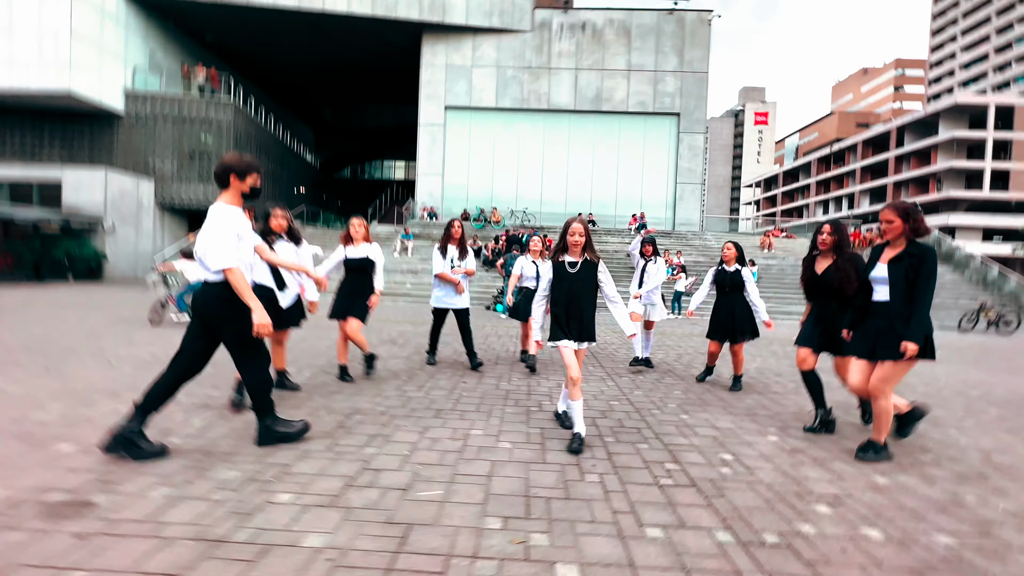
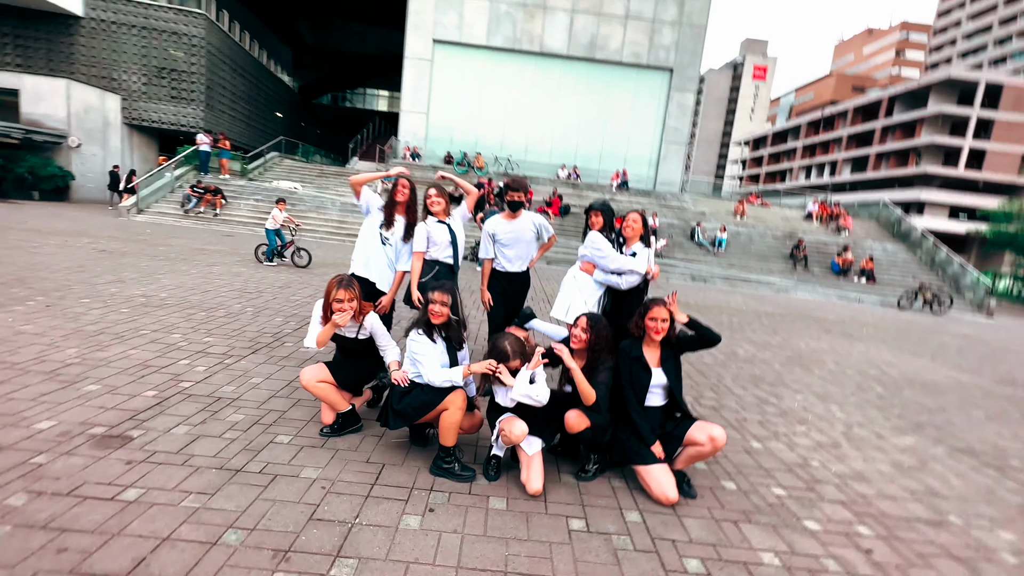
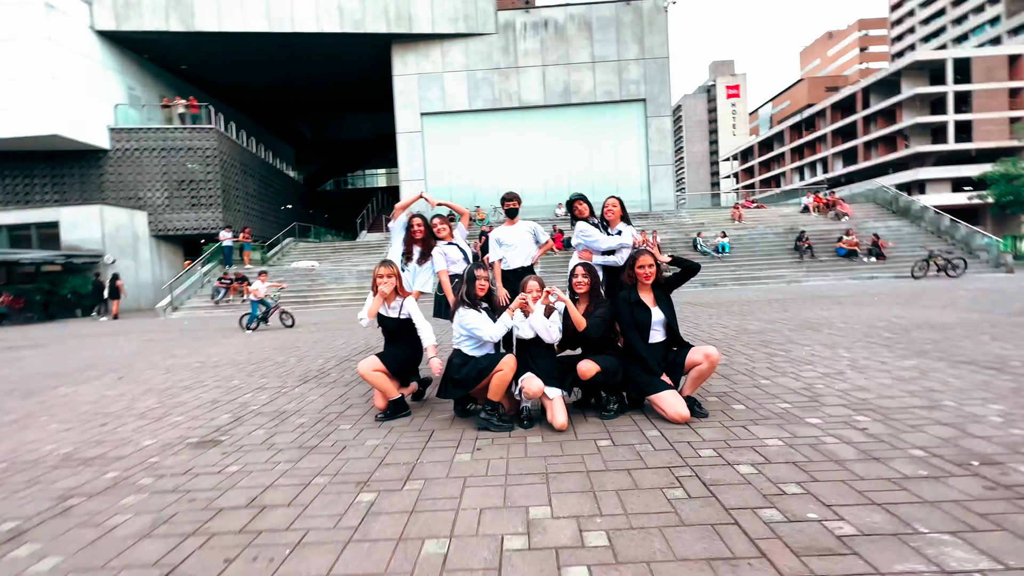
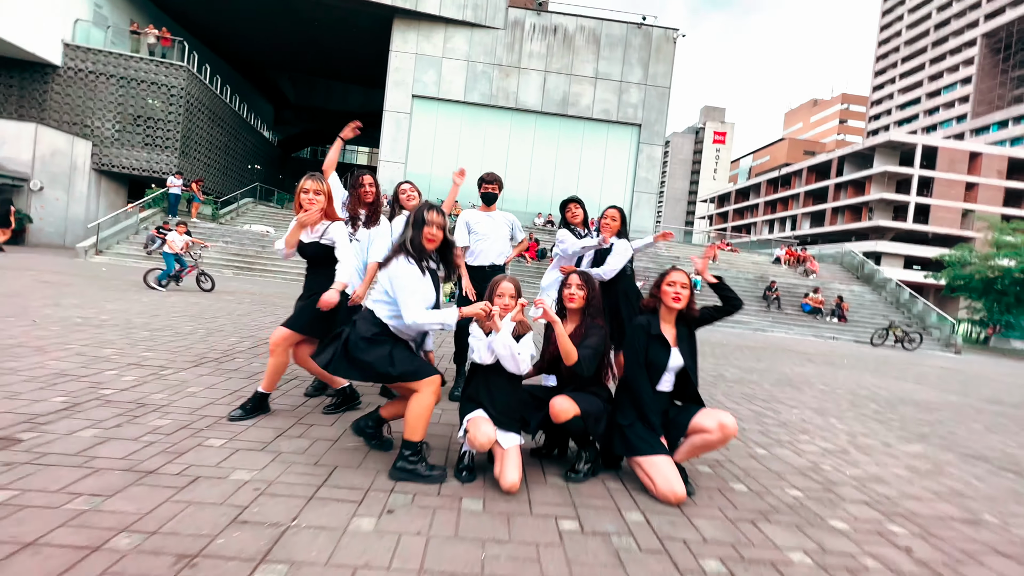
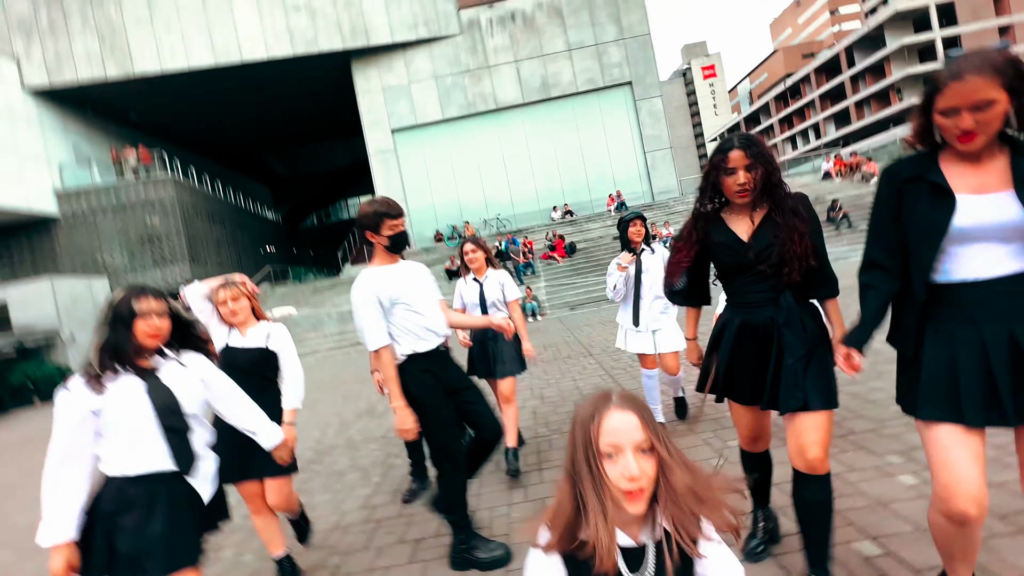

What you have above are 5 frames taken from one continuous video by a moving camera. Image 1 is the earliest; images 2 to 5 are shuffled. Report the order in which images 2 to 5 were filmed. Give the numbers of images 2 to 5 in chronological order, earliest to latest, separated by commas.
5, 4, 3, 2
